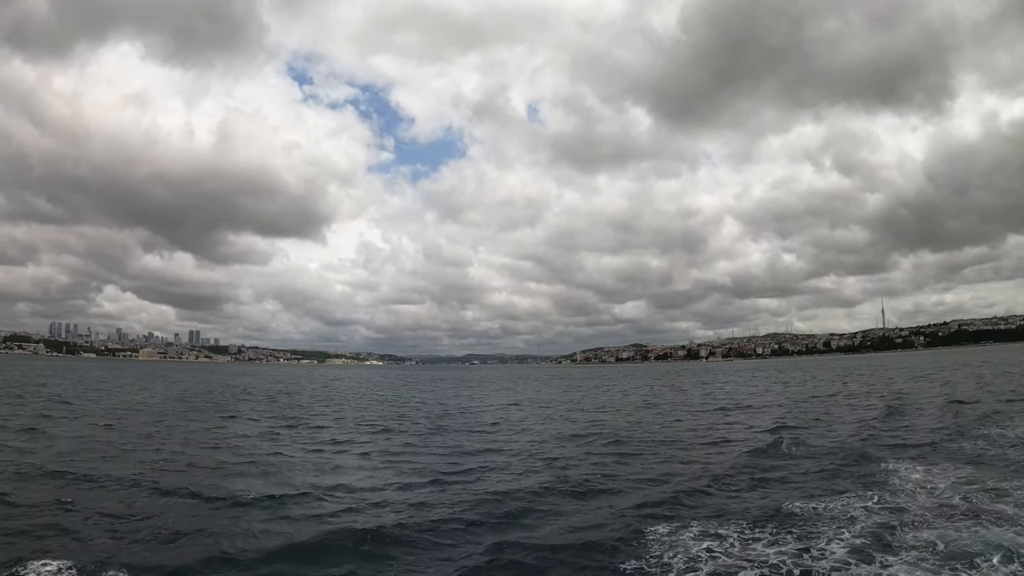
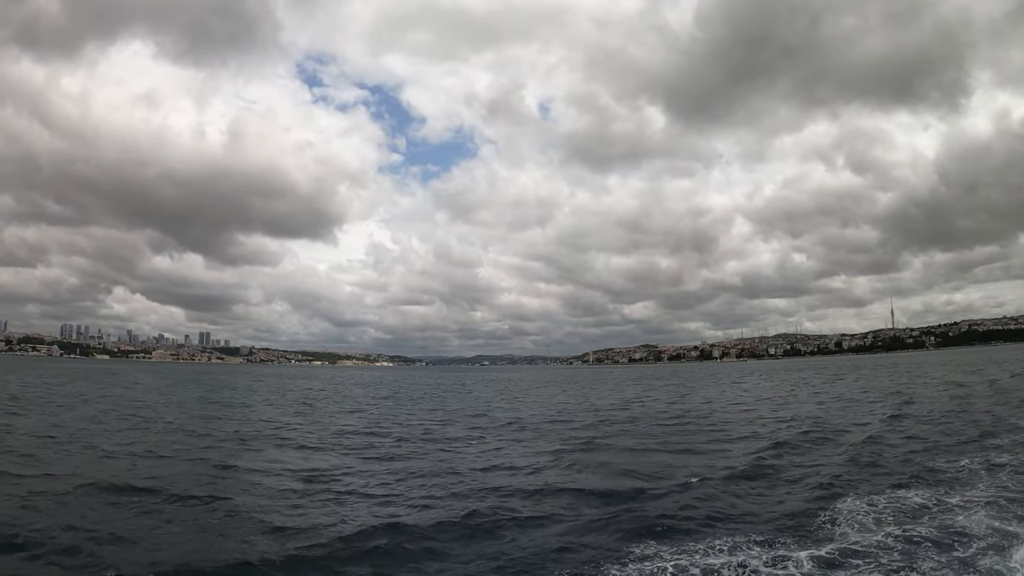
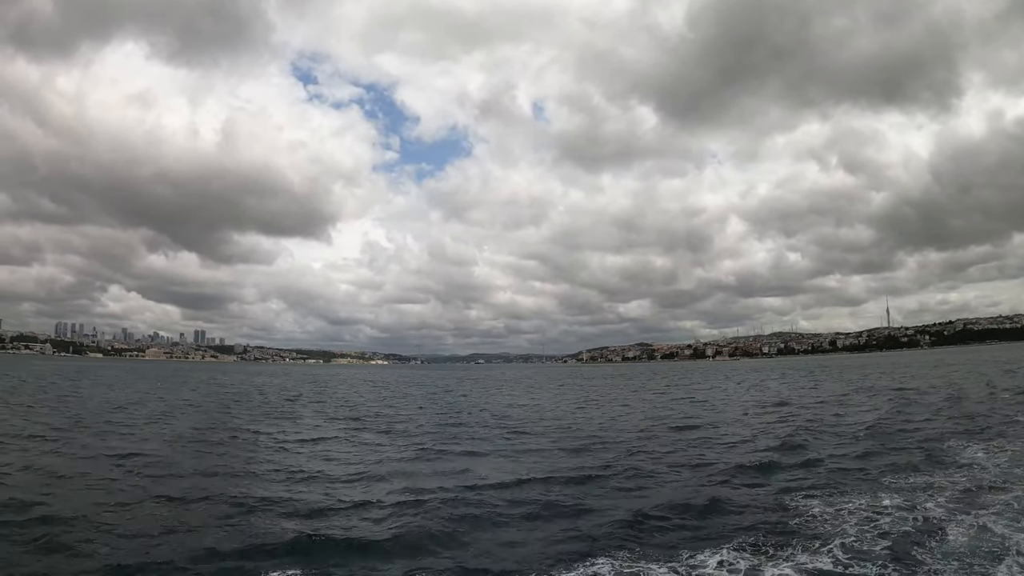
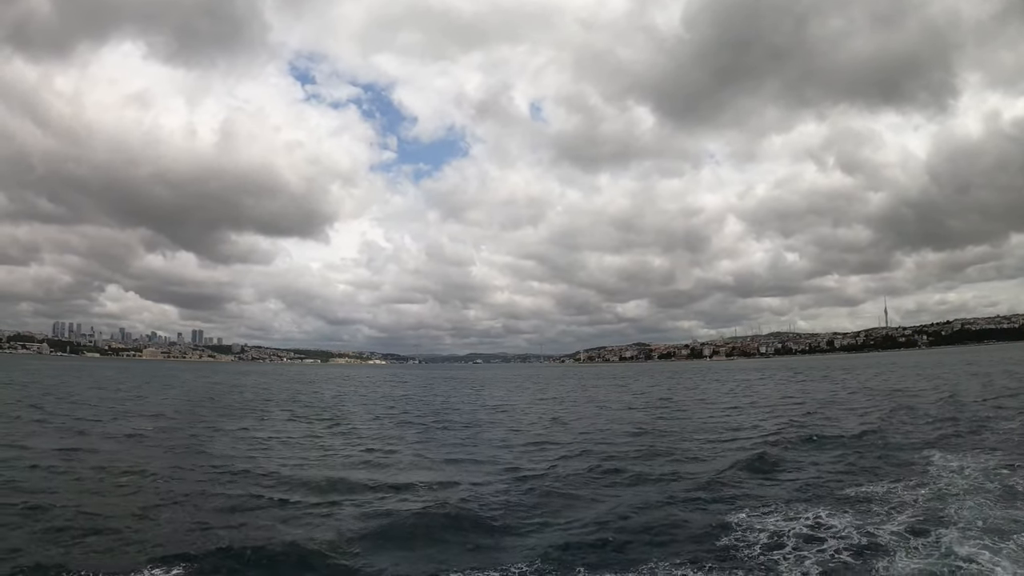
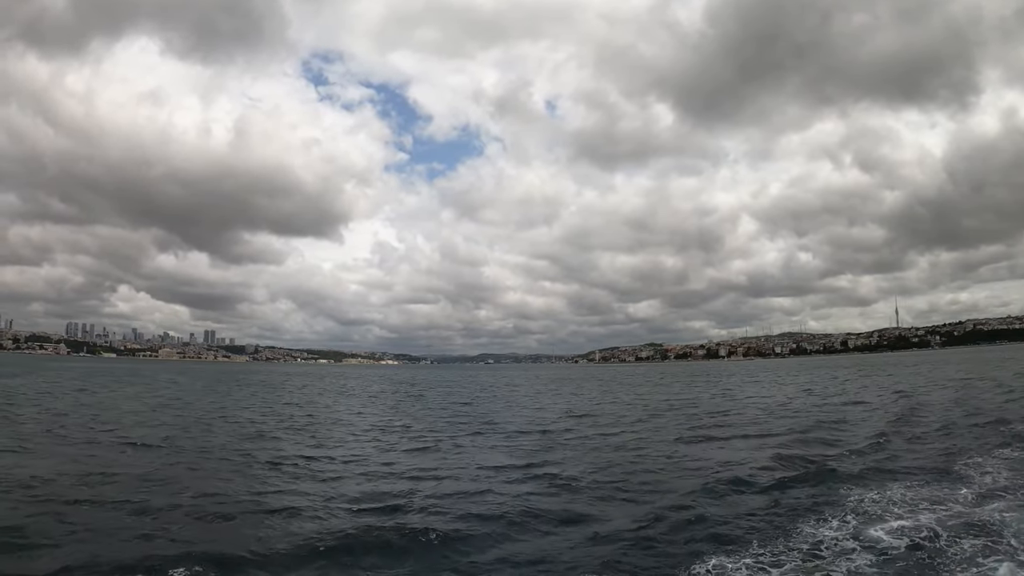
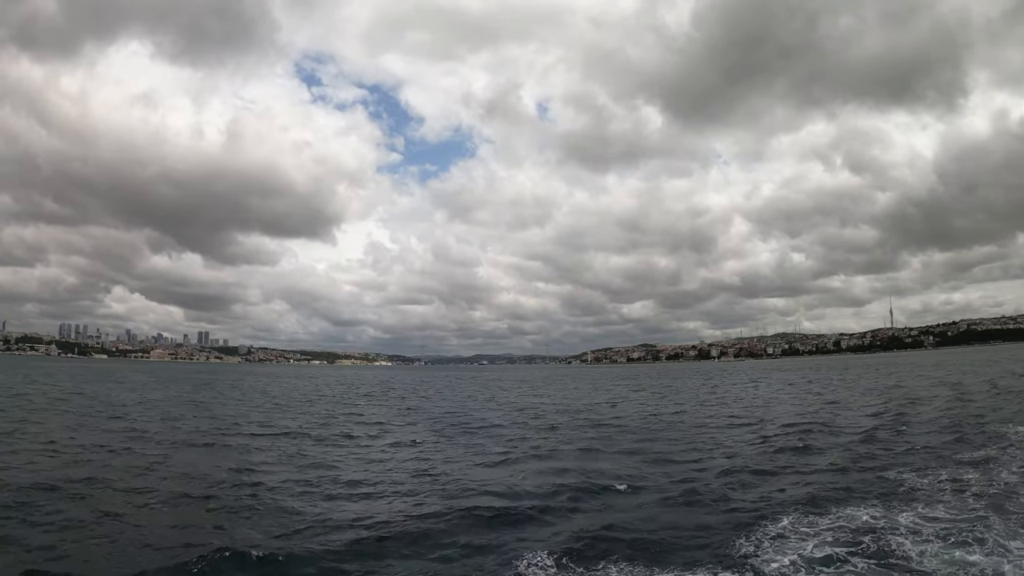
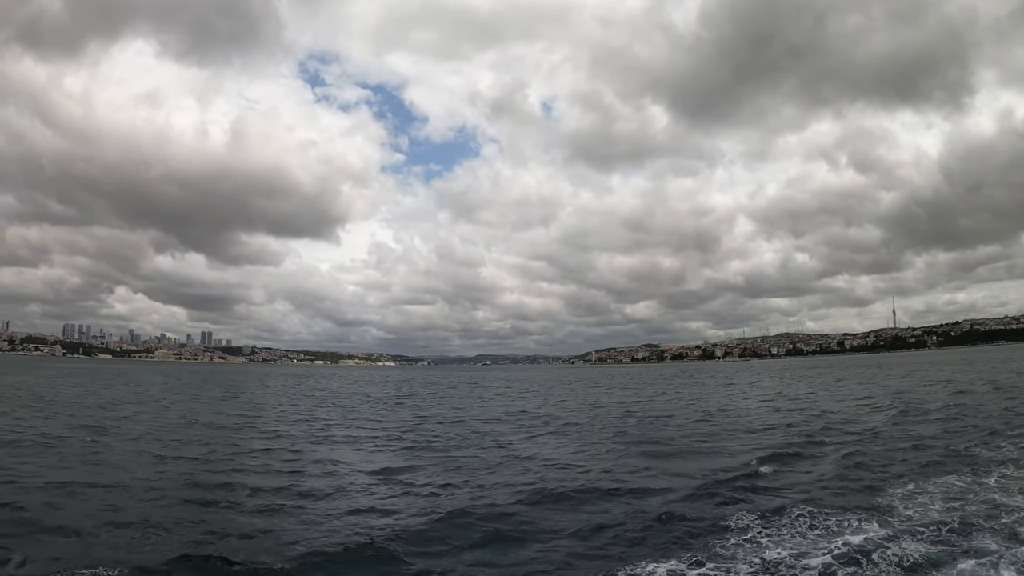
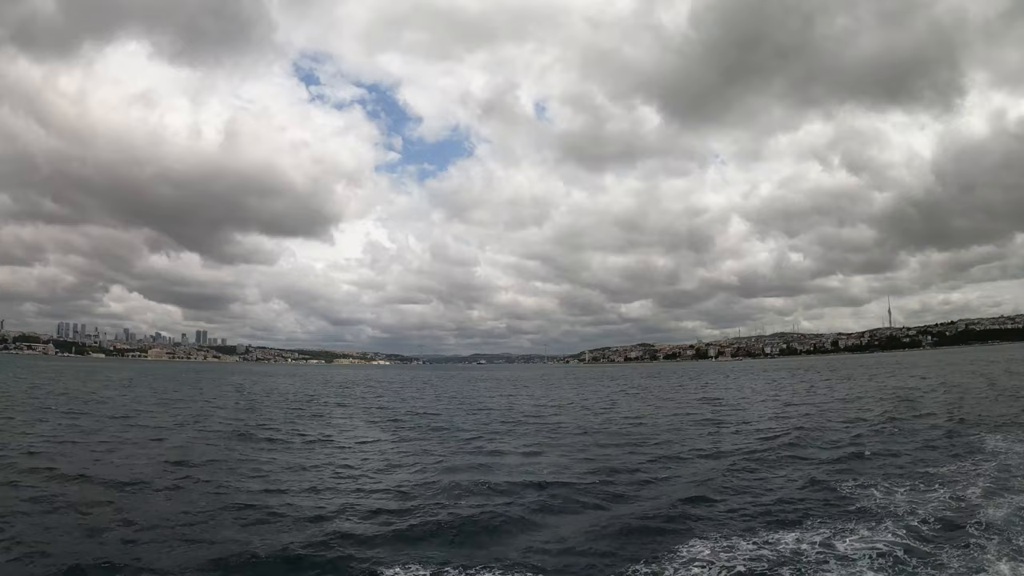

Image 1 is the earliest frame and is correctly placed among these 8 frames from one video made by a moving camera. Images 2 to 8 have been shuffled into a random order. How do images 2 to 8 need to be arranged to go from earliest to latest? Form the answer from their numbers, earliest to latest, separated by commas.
4, 3, 8, 6, 2, 7, 5
